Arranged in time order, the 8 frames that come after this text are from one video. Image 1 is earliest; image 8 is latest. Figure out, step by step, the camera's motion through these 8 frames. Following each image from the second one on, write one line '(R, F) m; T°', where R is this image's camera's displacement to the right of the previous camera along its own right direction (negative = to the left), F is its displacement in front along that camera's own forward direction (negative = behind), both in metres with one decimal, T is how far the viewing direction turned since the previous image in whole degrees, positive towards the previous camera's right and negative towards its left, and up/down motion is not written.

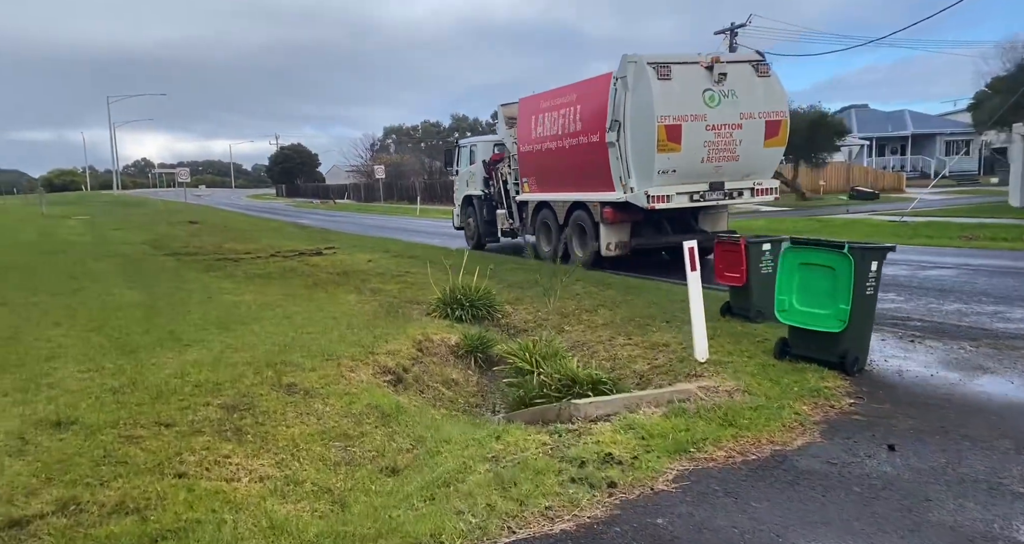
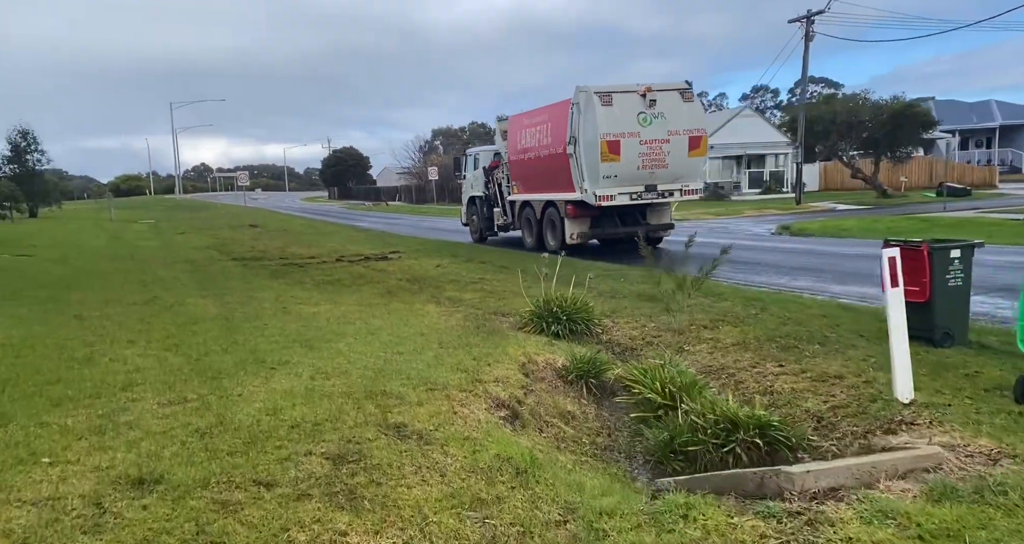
(-0.5, +0.7) m; -4°
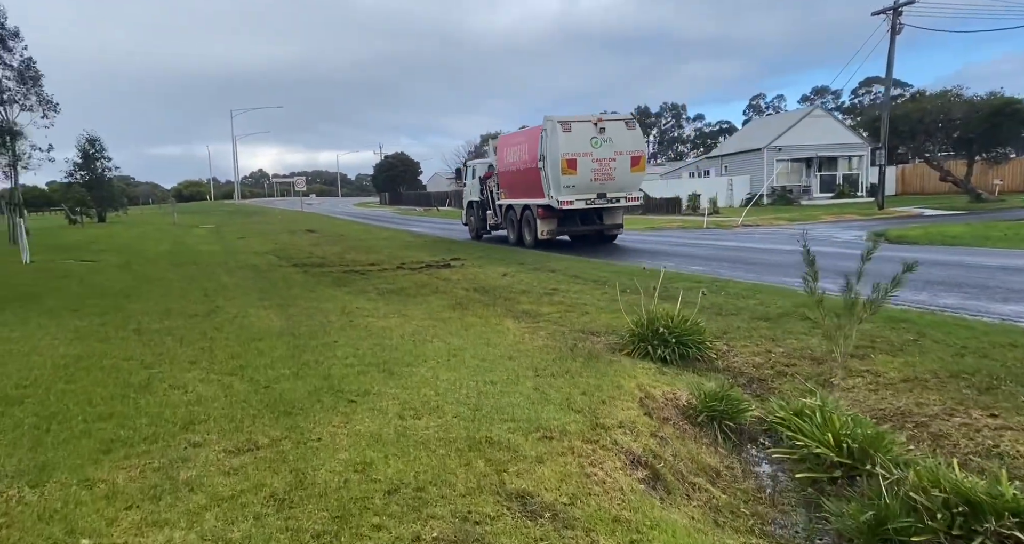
(-0.5, +0.8) m; -4°
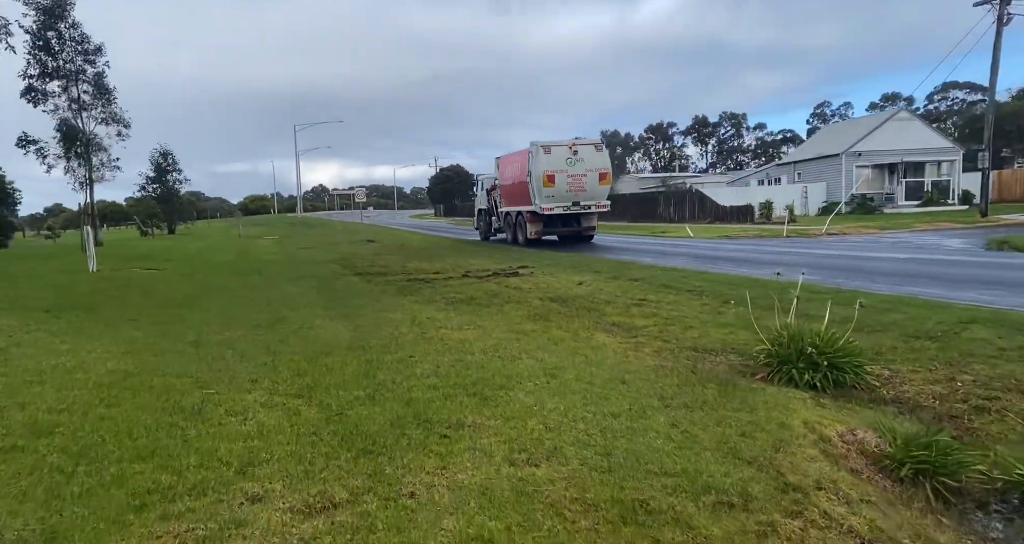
(-0.4, +1.0) m; -5°
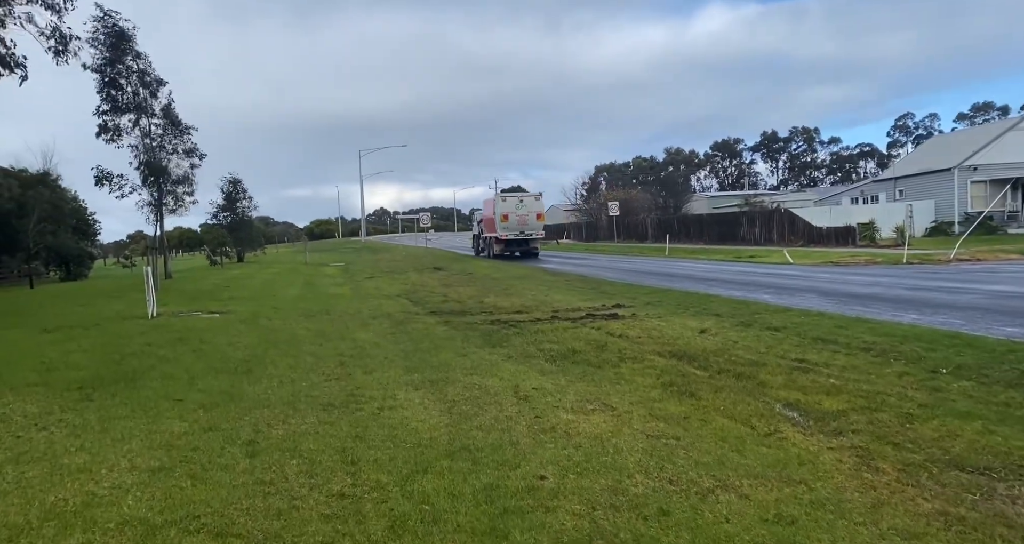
(-0.7, +1.8) m; -5°
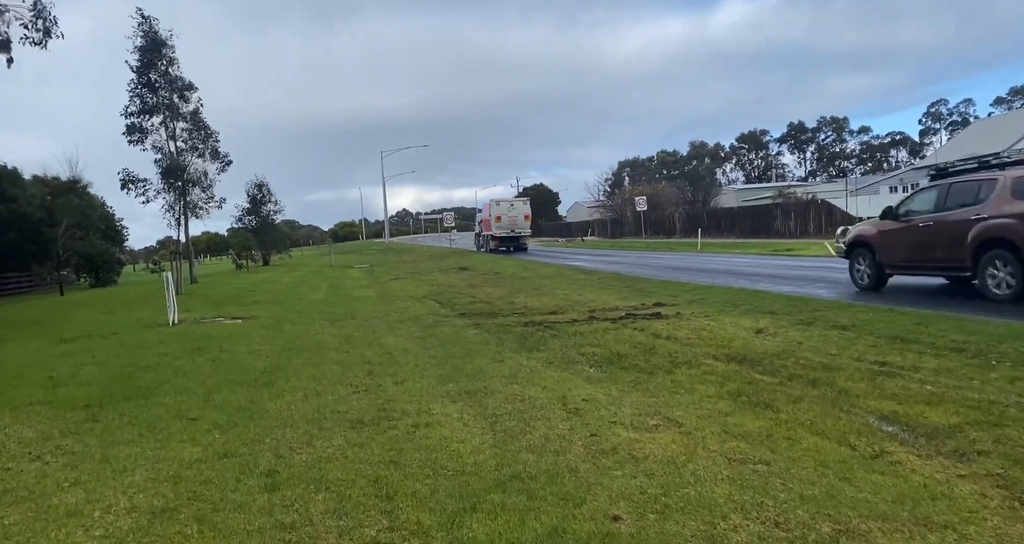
(-0.2, +0.7) m; -2°
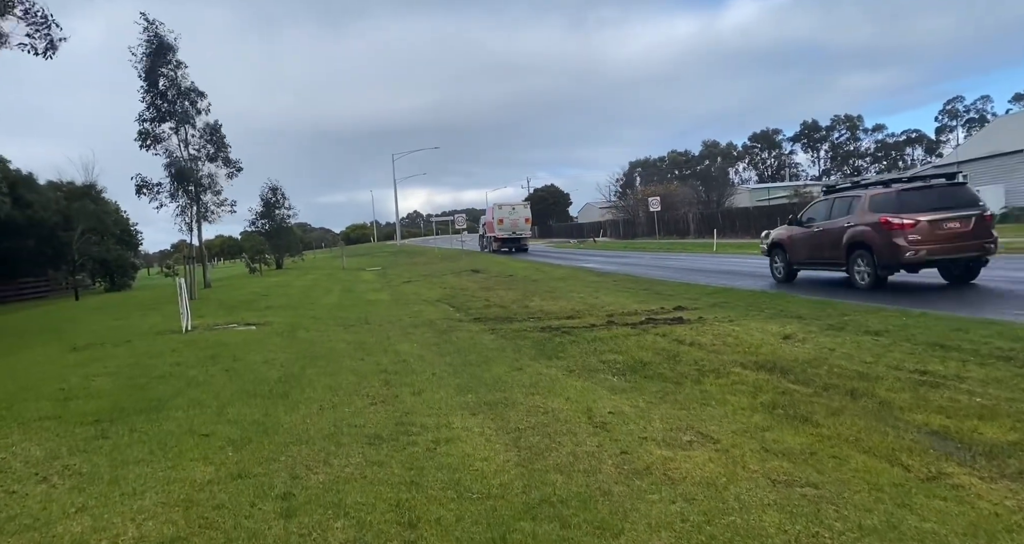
(-0.1, +0.3) m; -1°
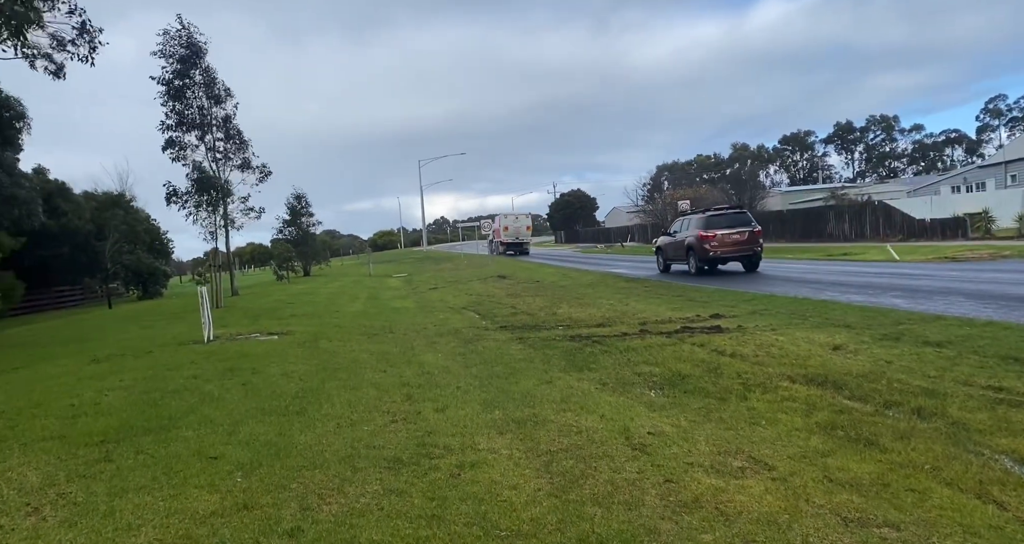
(0.0, +0.5) m; -2°
